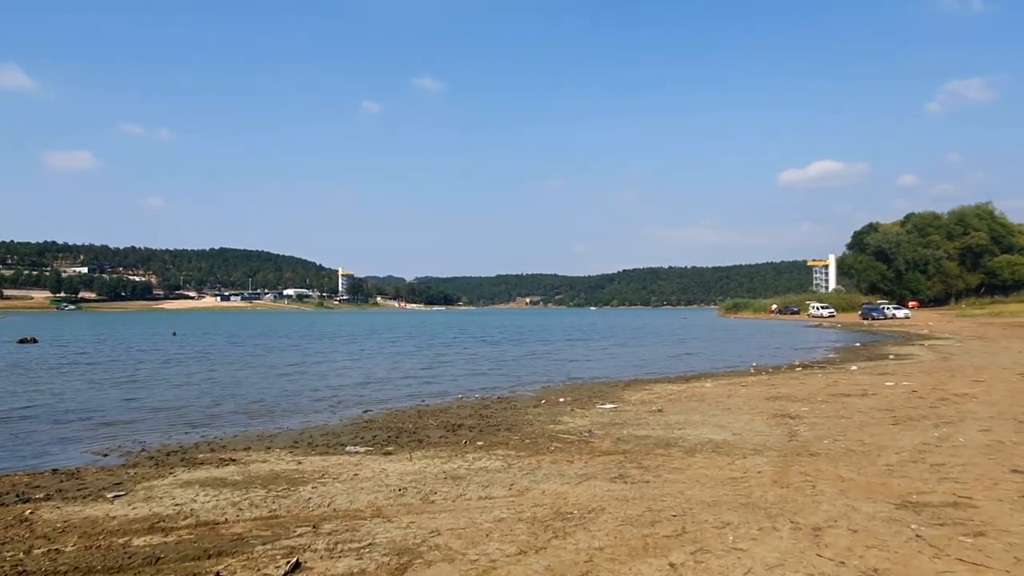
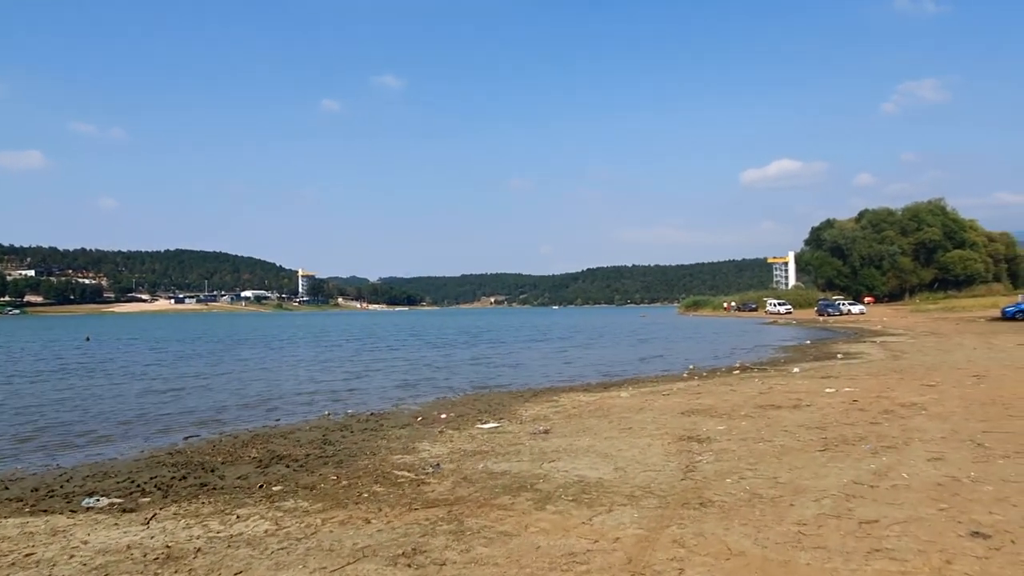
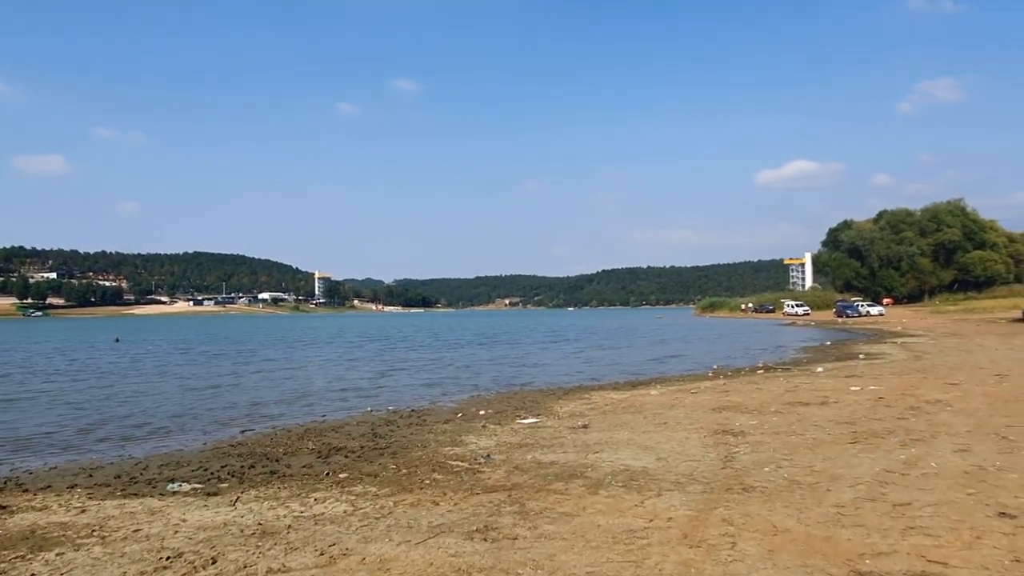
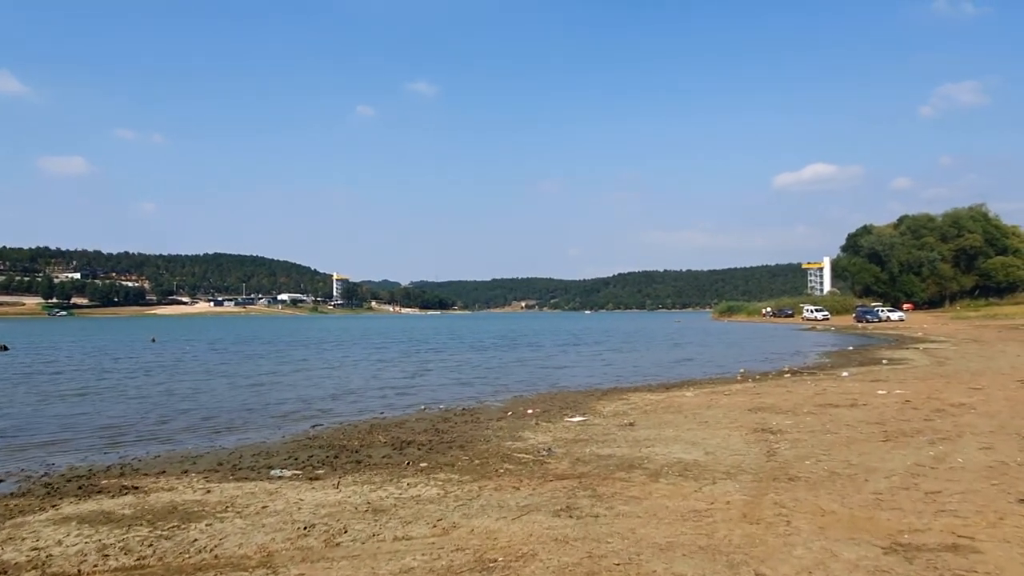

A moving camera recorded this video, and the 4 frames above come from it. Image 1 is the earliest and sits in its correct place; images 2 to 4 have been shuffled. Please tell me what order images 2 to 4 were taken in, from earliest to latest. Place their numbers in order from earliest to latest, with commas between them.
4, 3, 2
